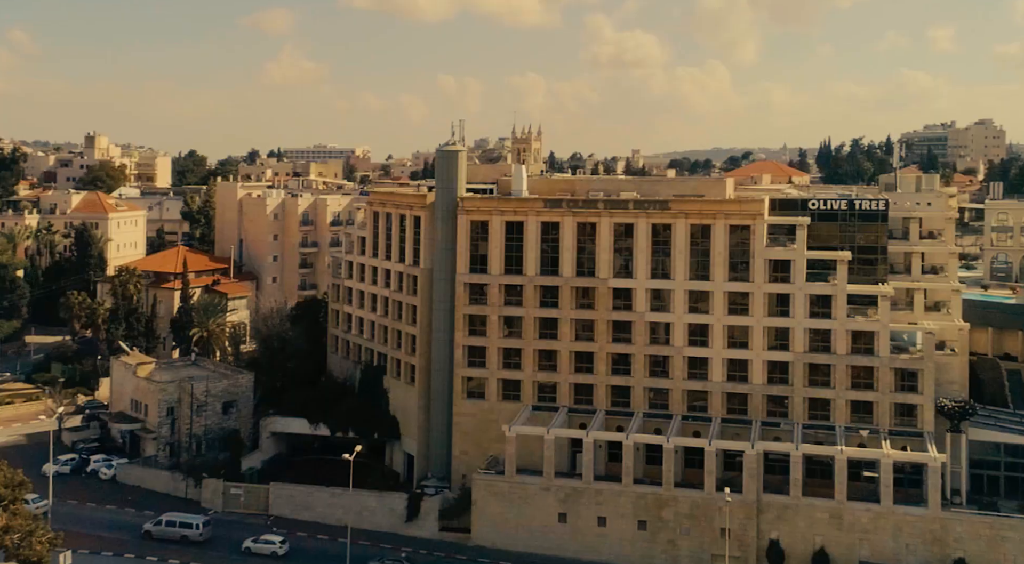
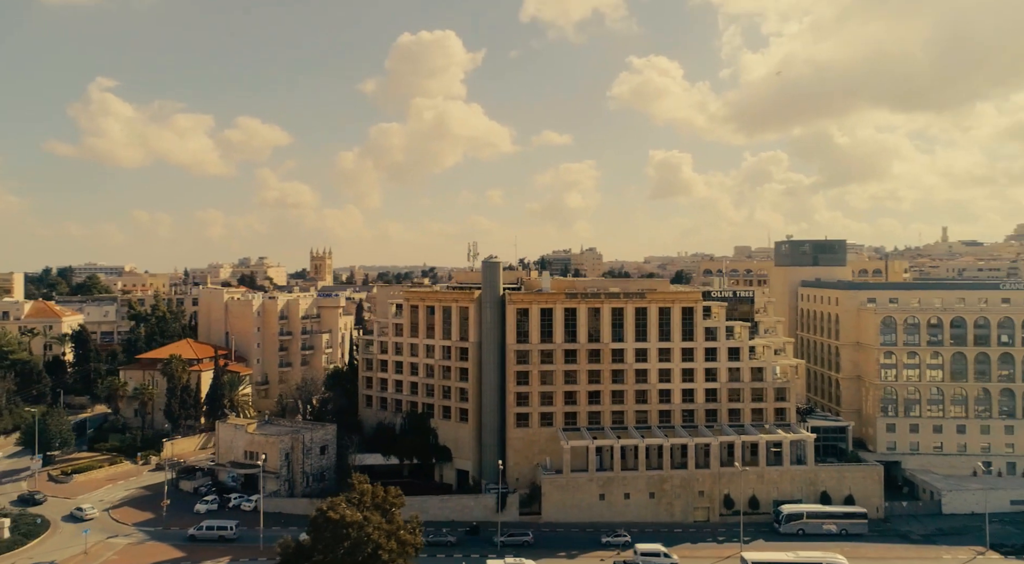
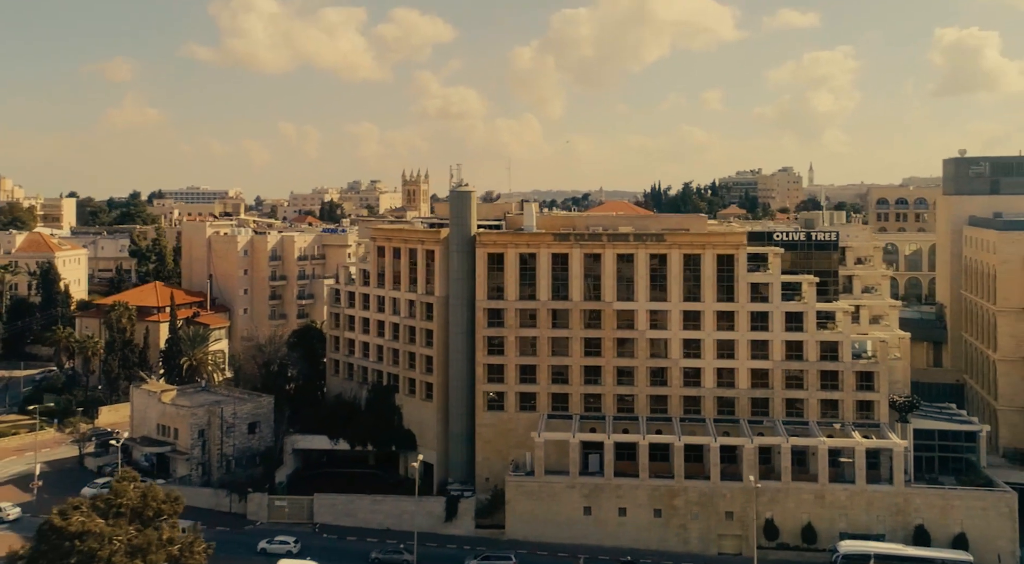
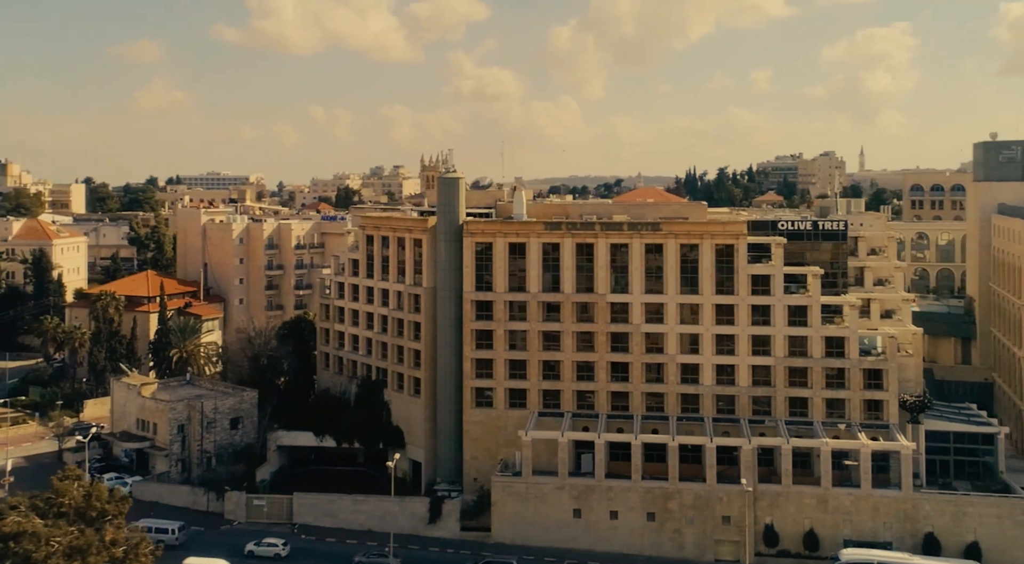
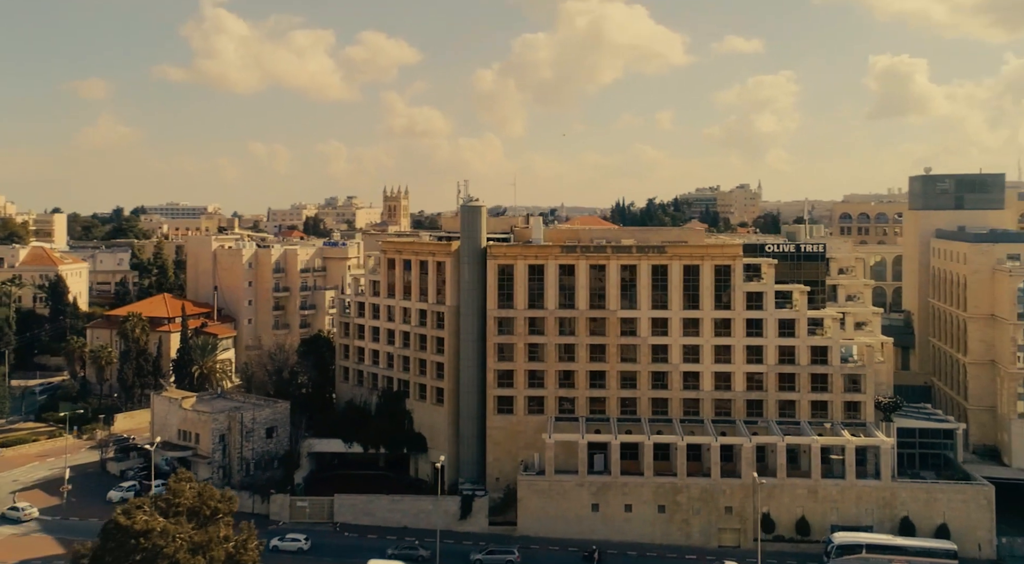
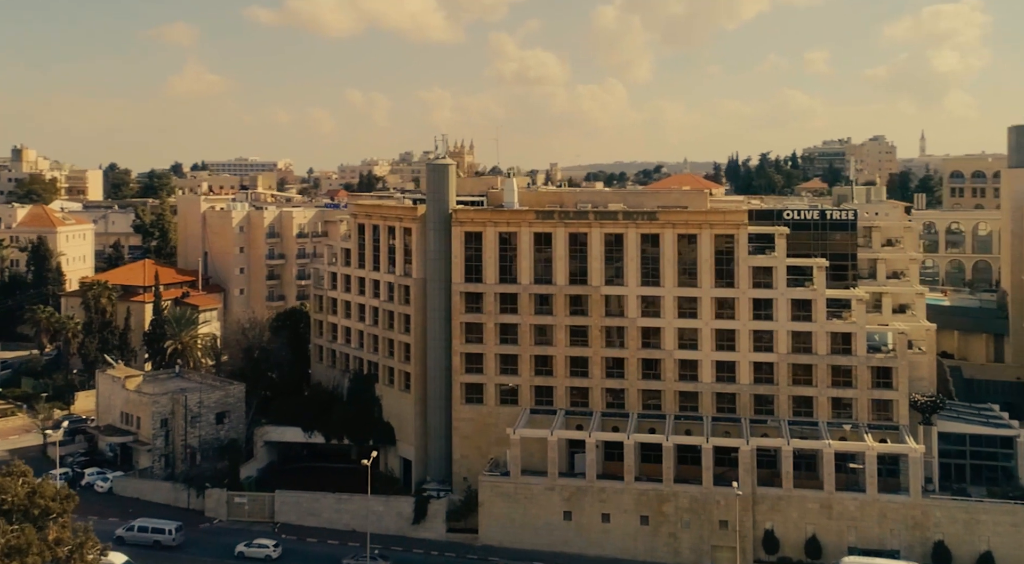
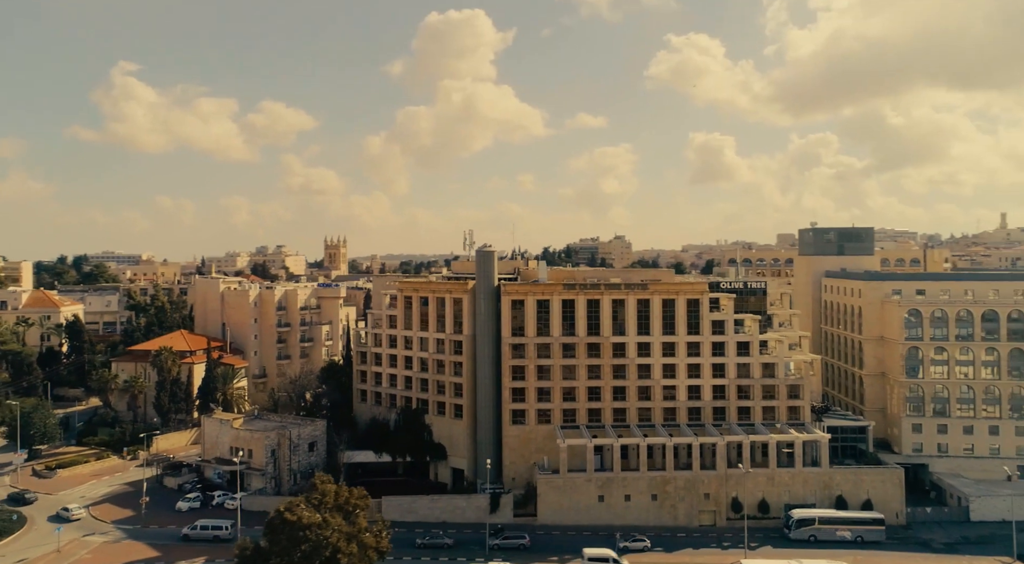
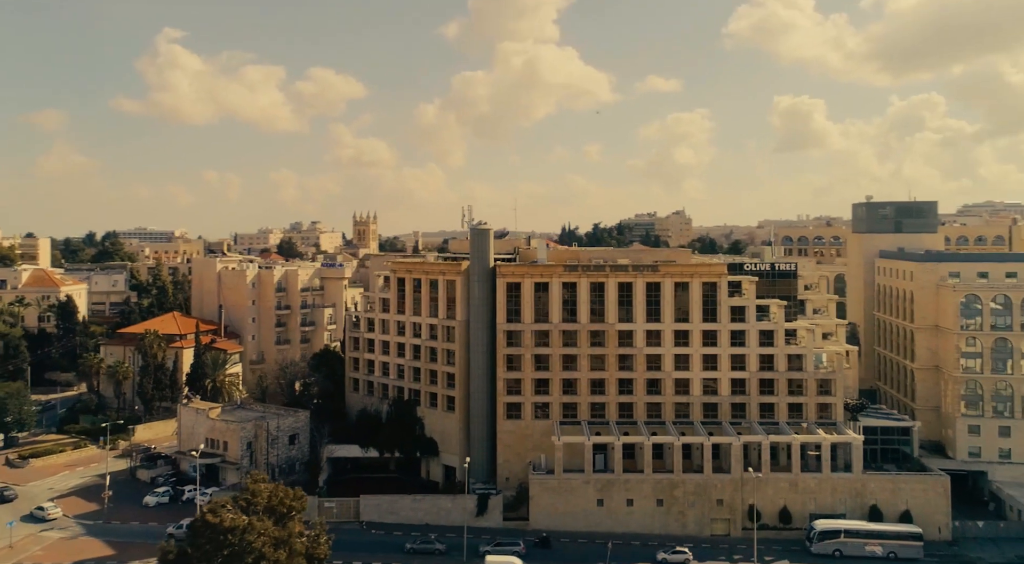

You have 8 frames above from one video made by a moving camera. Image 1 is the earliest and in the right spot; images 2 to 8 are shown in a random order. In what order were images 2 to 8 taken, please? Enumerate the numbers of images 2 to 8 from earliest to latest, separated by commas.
6, 4, 3, 5, 8, 7, 2
